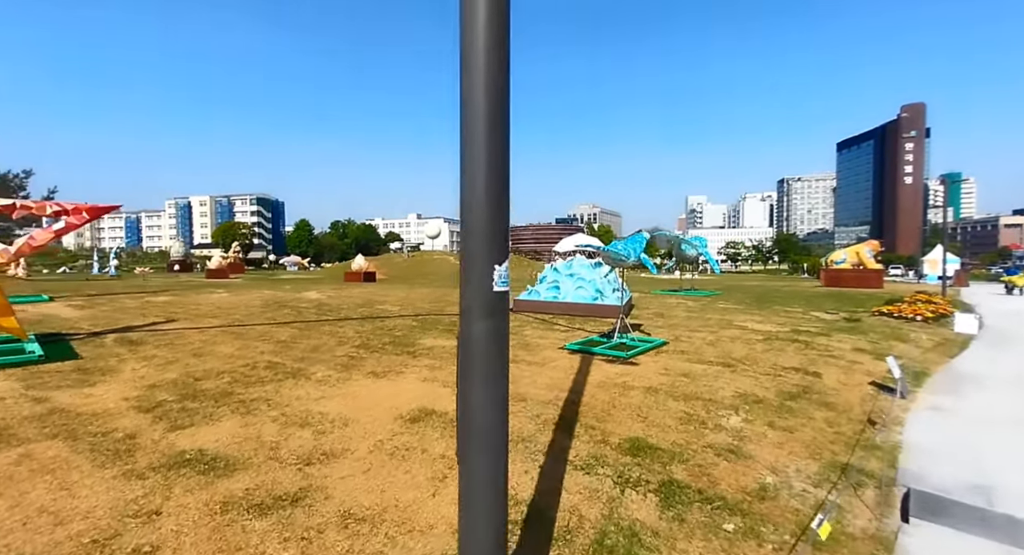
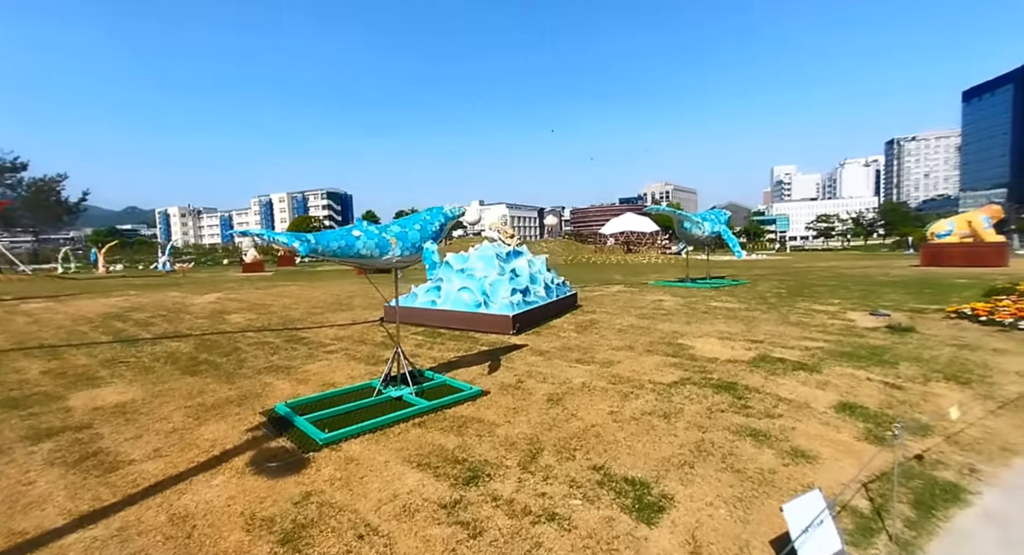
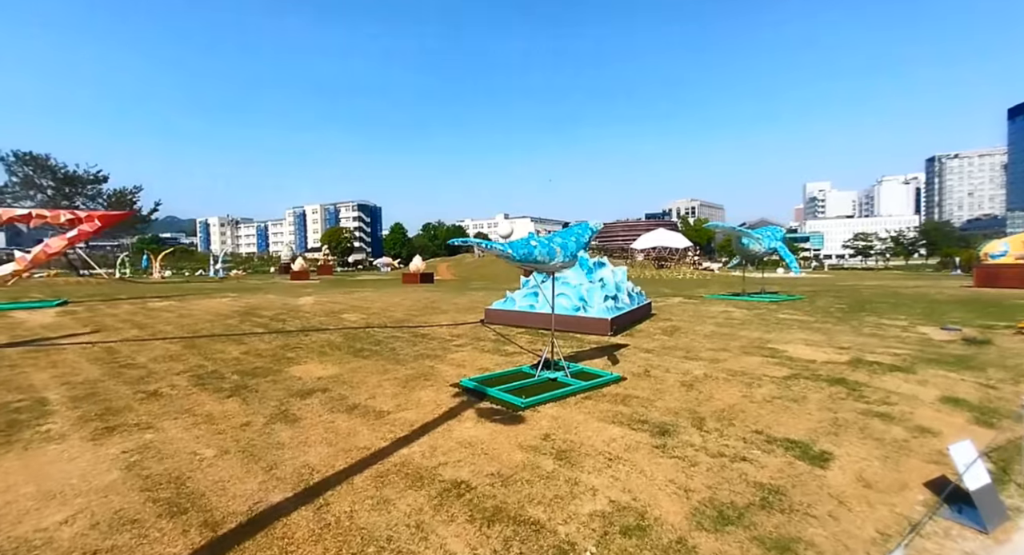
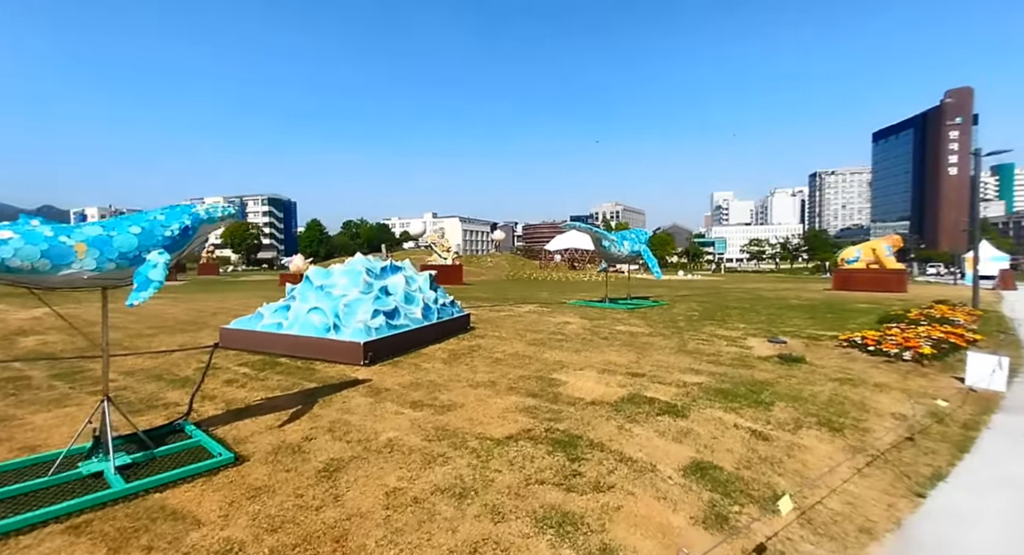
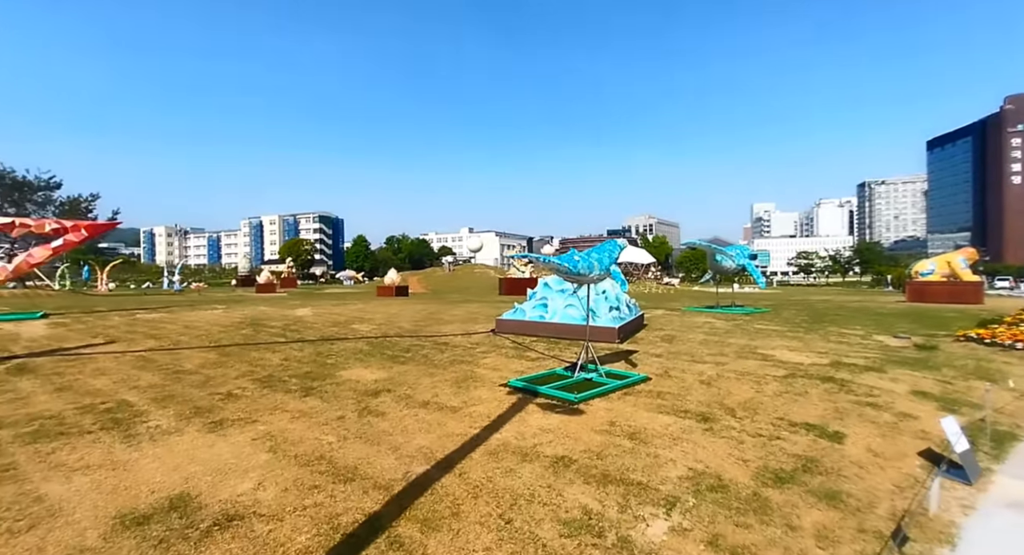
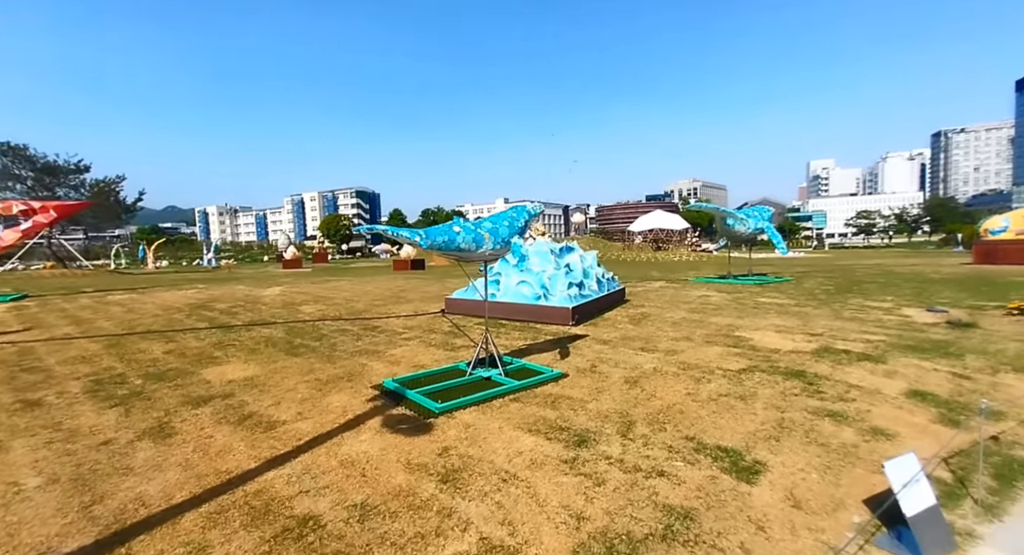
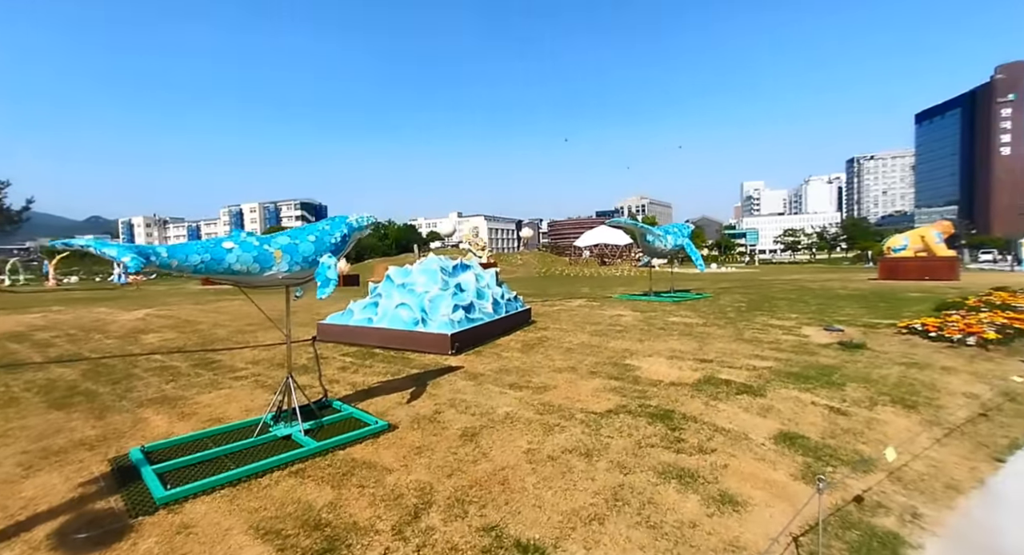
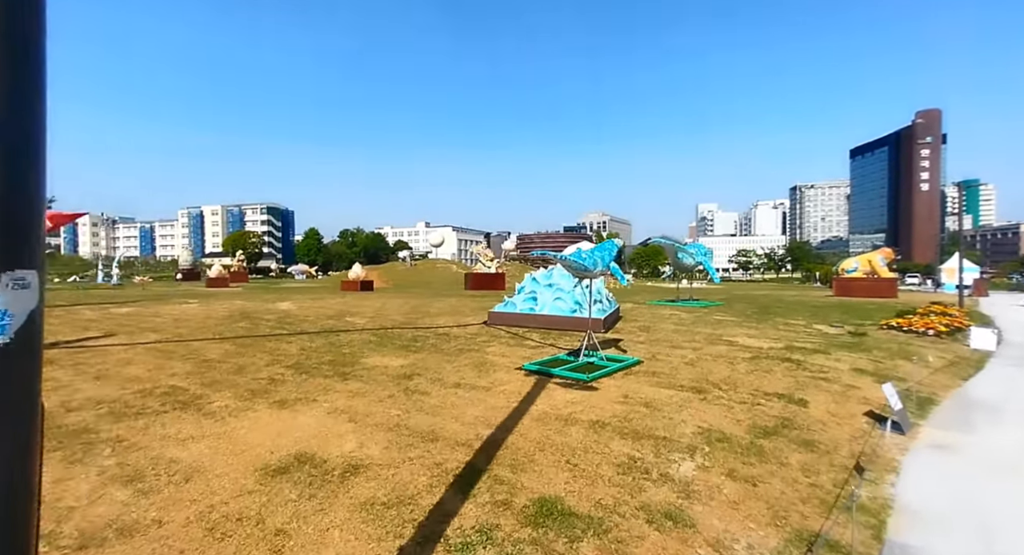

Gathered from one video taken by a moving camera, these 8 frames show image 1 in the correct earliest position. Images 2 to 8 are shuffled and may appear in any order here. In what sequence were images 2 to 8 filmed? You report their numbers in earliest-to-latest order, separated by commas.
8, 5, 3, 6, 2, 7, 4
